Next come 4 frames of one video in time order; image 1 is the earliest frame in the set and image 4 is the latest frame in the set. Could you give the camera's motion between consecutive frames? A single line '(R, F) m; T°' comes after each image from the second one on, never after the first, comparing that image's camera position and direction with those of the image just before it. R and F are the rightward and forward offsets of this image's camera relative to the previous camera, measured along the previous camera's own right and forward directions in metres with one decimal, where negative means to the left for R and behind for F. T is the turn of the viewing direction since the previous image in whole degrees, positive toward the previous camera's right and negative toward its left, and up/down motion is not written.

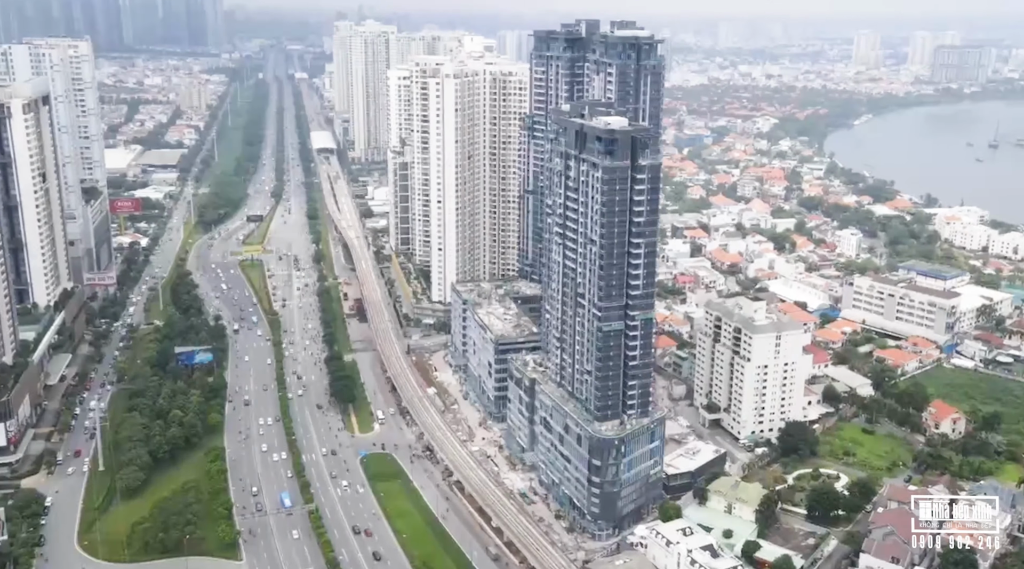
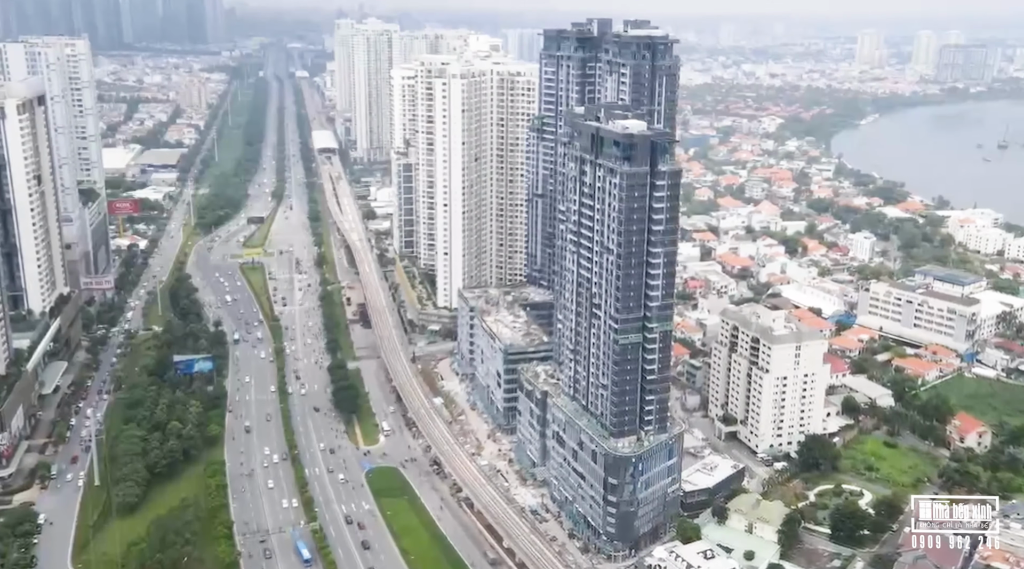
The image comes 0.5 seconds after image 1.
(-0.7, +2.2) m; 0°
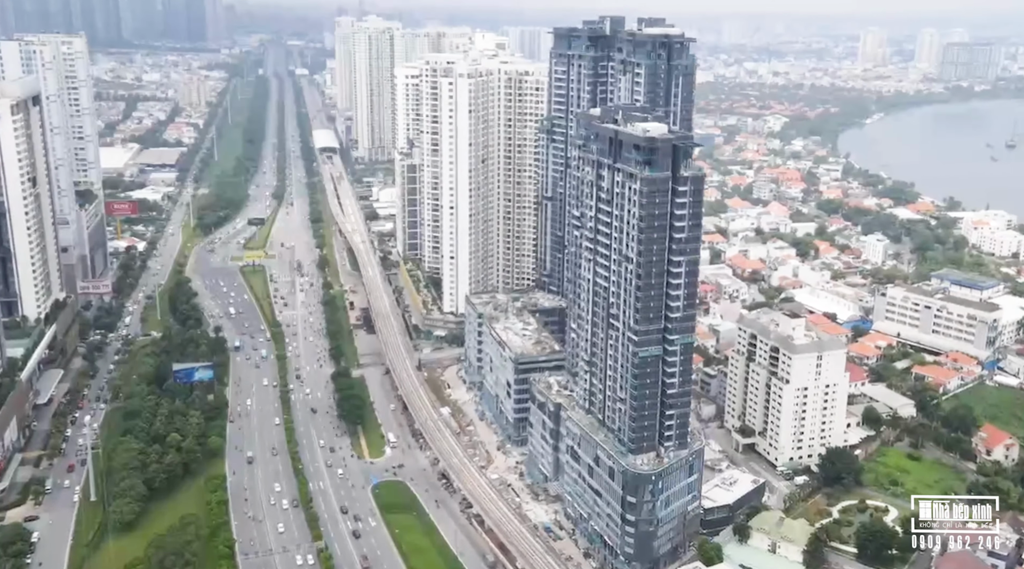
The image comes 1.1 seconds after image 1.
(-0.7, +2.1) m; 0°
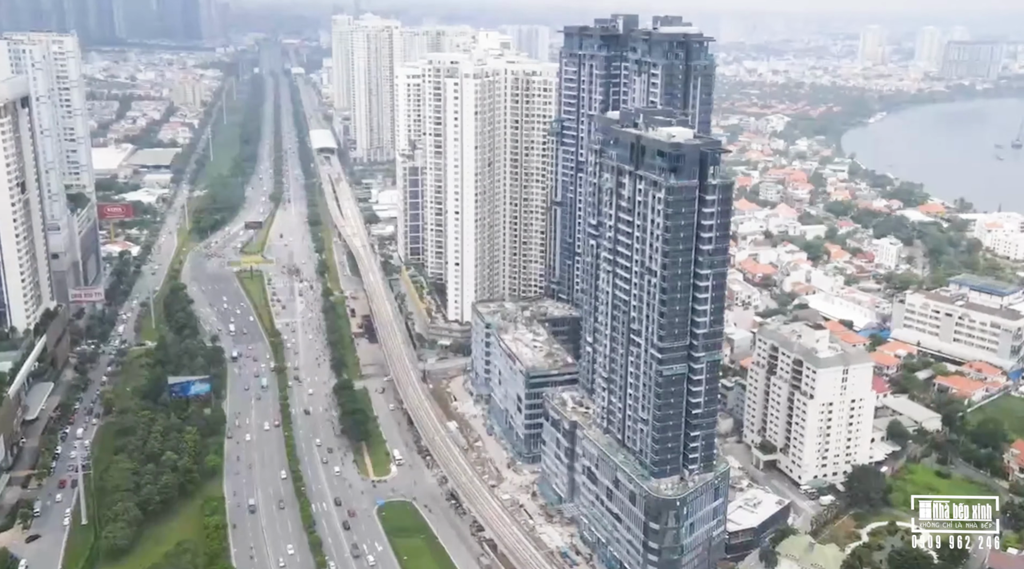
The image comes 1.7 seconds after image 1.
(-0.9, +2.7) m; 0°
